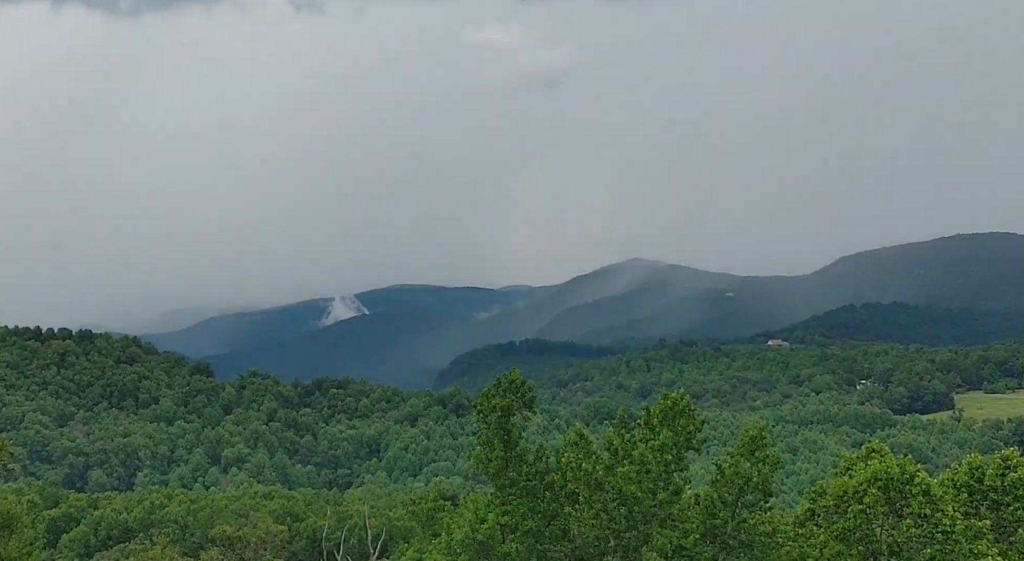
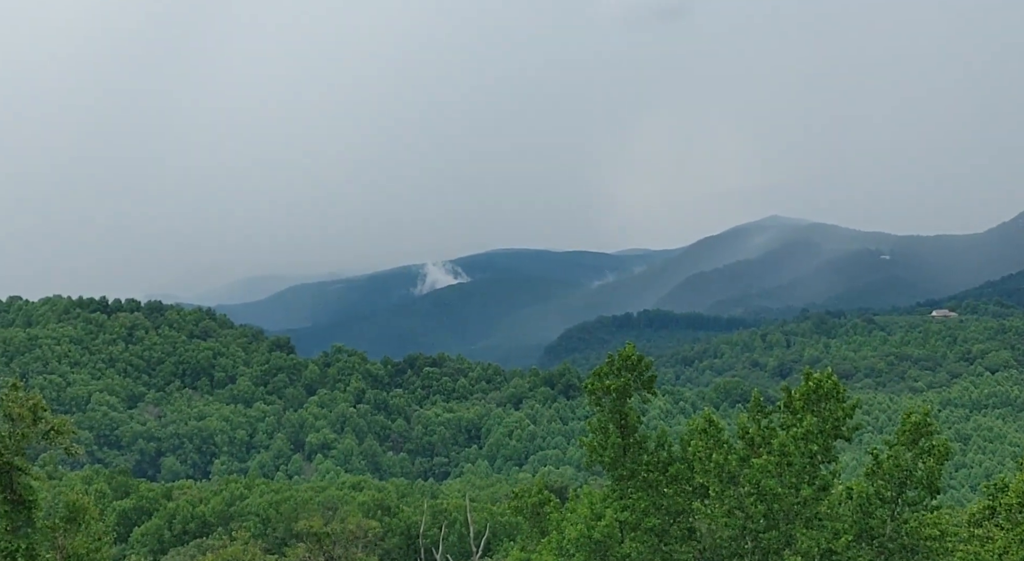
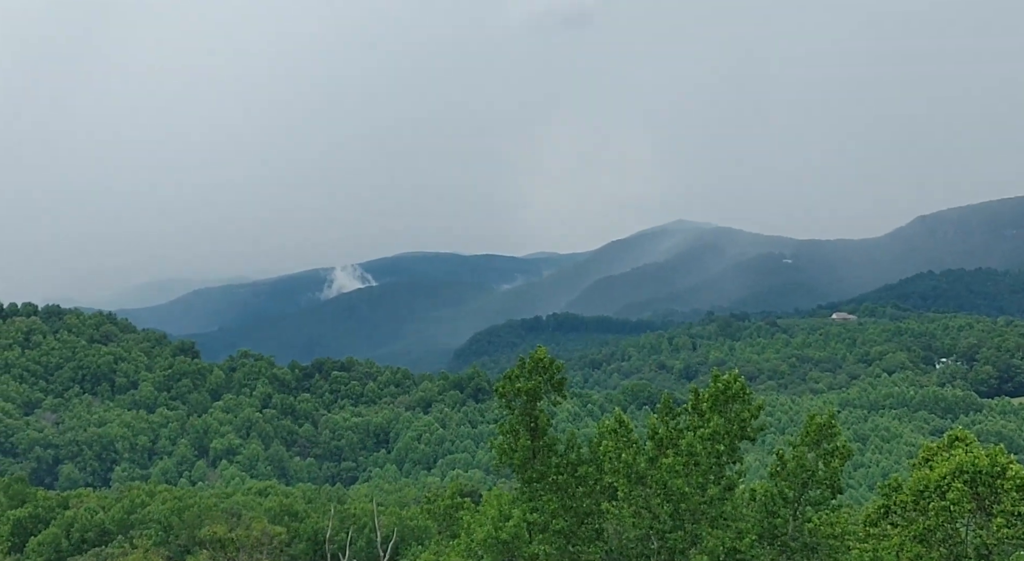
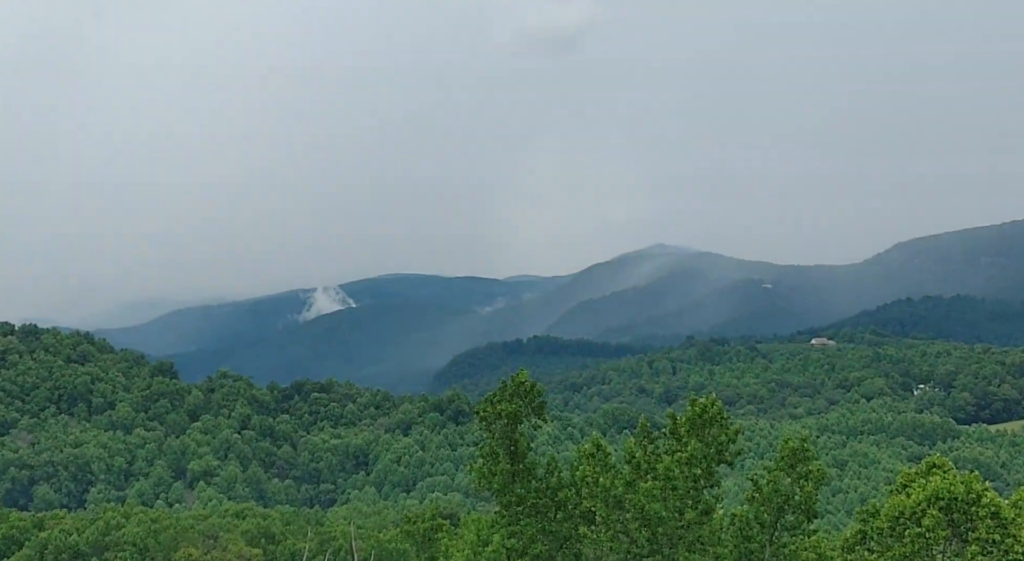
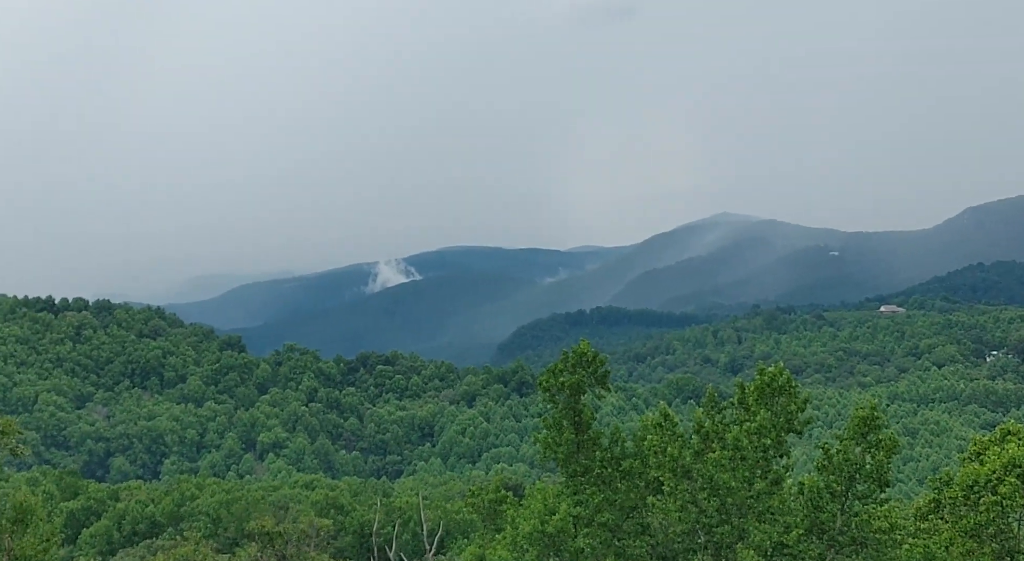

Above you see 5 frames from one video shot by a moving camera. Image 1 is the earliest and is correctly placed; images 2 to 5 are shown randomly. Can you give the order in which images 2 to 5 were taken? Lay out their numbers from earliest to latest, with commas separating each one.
4, 3, 5, 2
